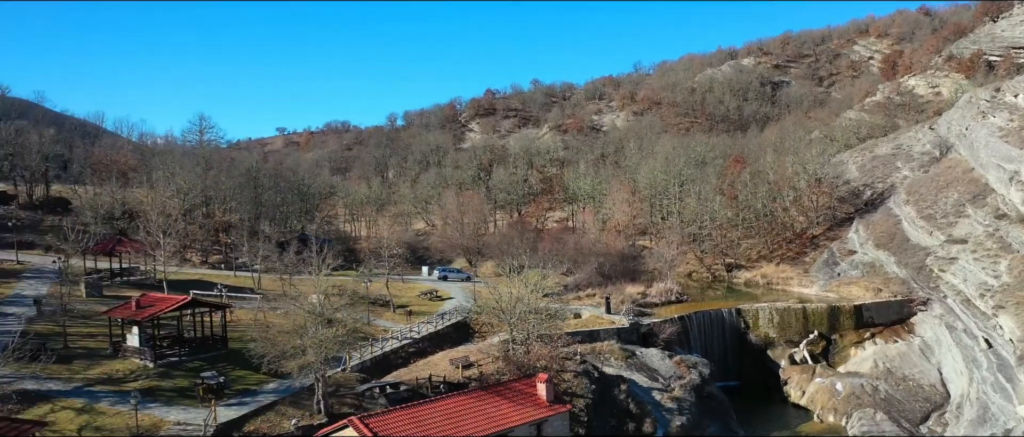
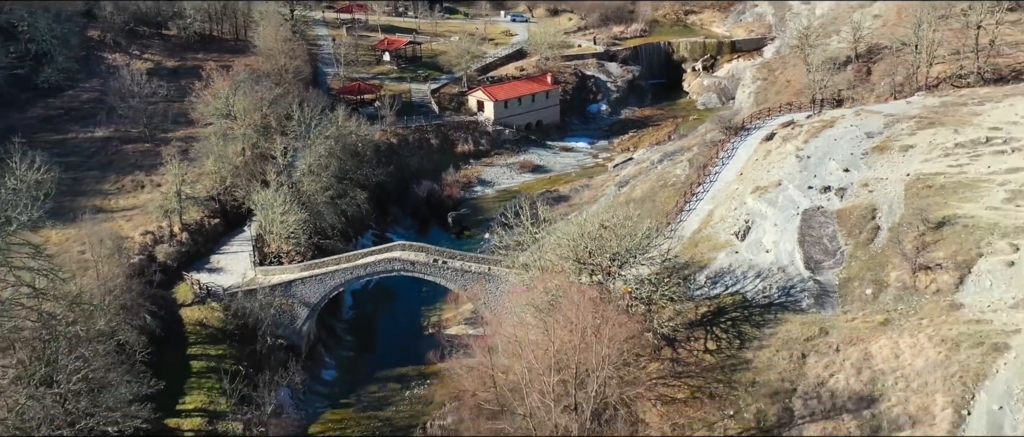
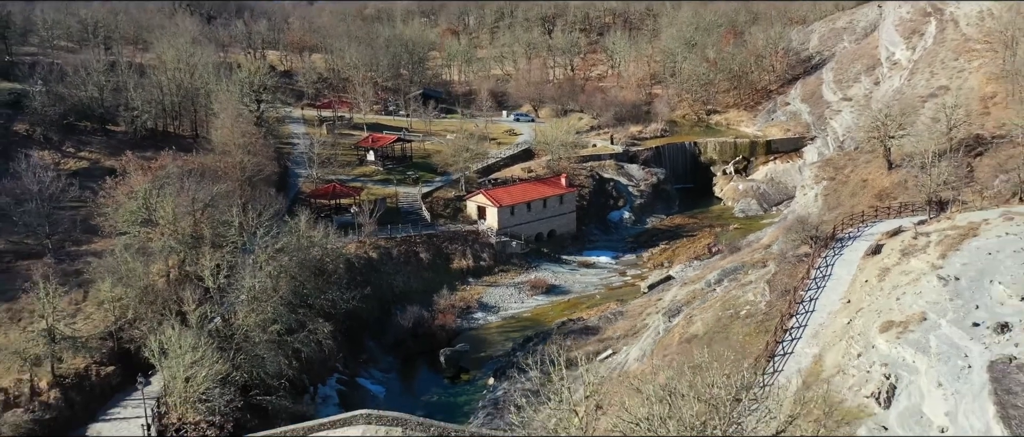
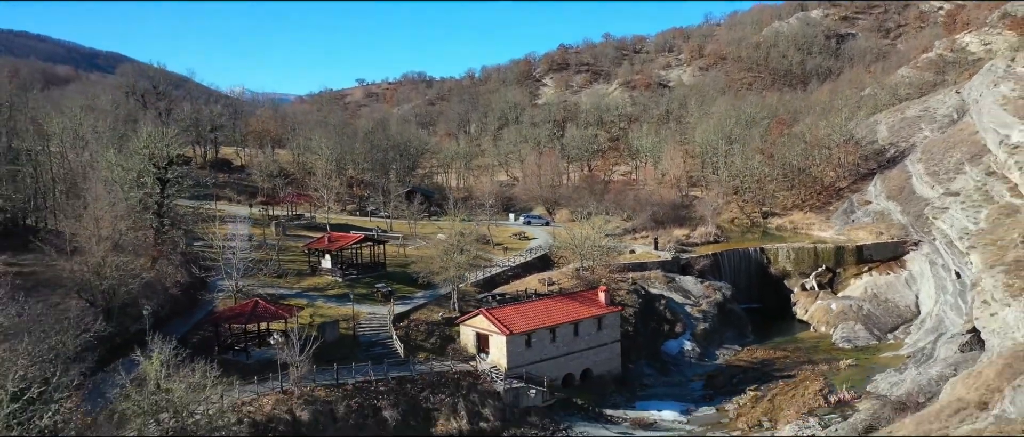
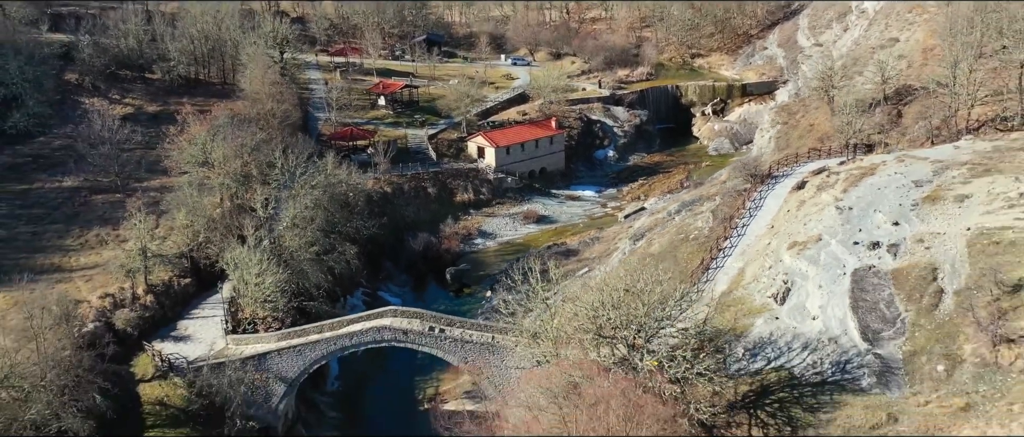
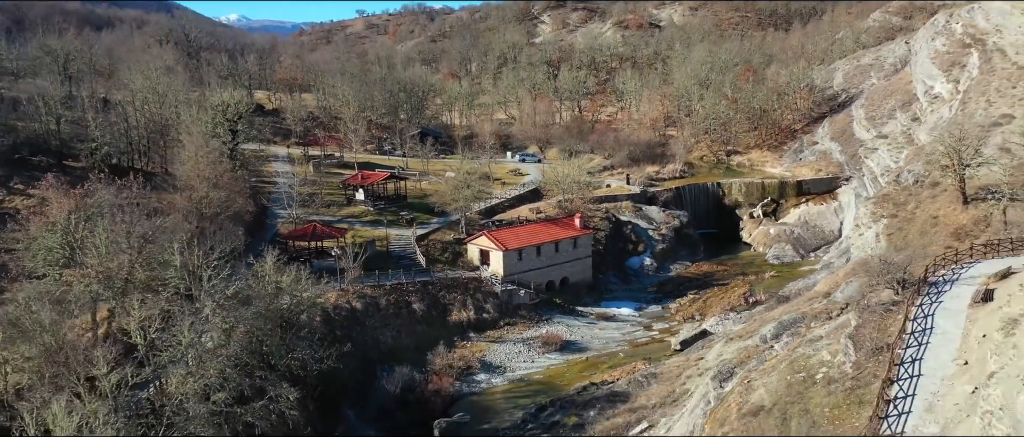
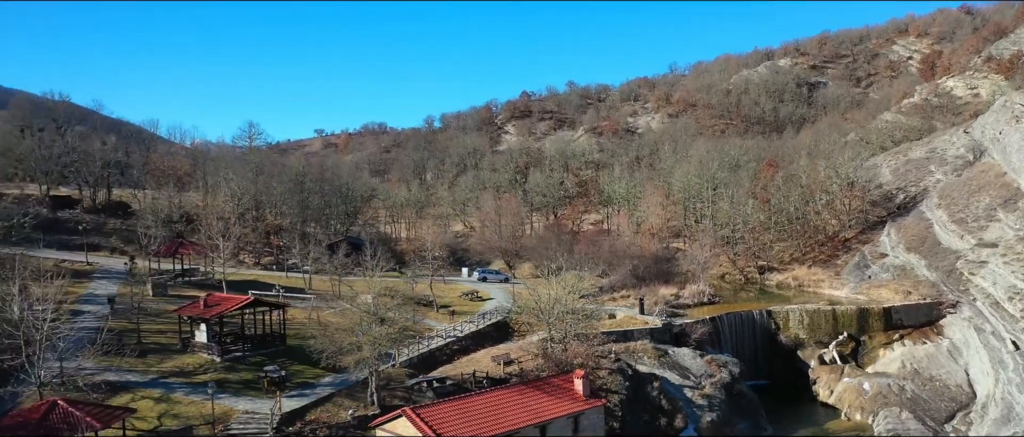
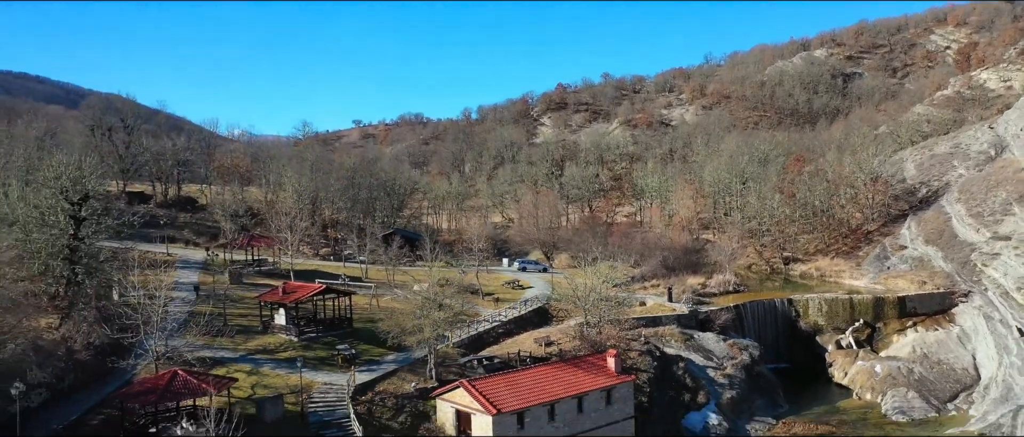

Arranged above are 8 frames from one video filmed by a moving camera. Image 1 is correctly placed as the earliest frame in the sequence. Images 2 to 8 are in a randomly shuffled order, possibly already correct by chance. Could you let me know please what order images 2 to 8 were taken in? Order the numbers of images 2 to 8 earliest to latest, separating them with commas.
7, 8, 4, 6, 3, 5, 2
